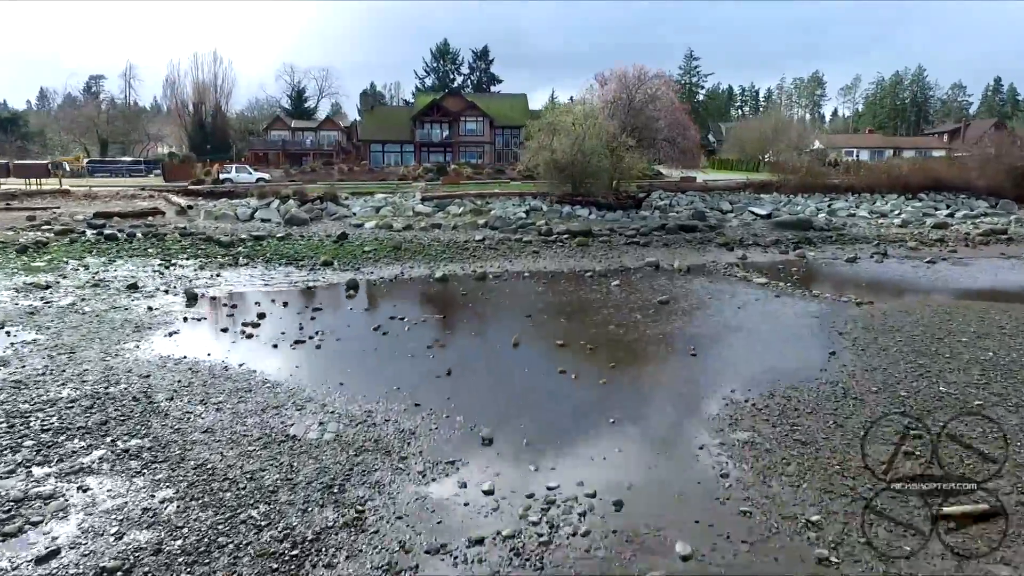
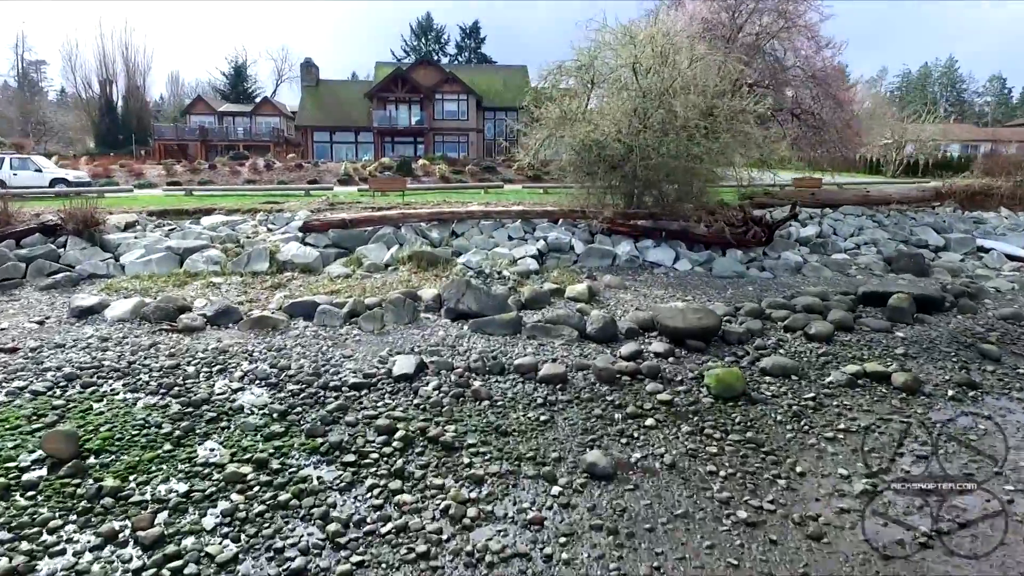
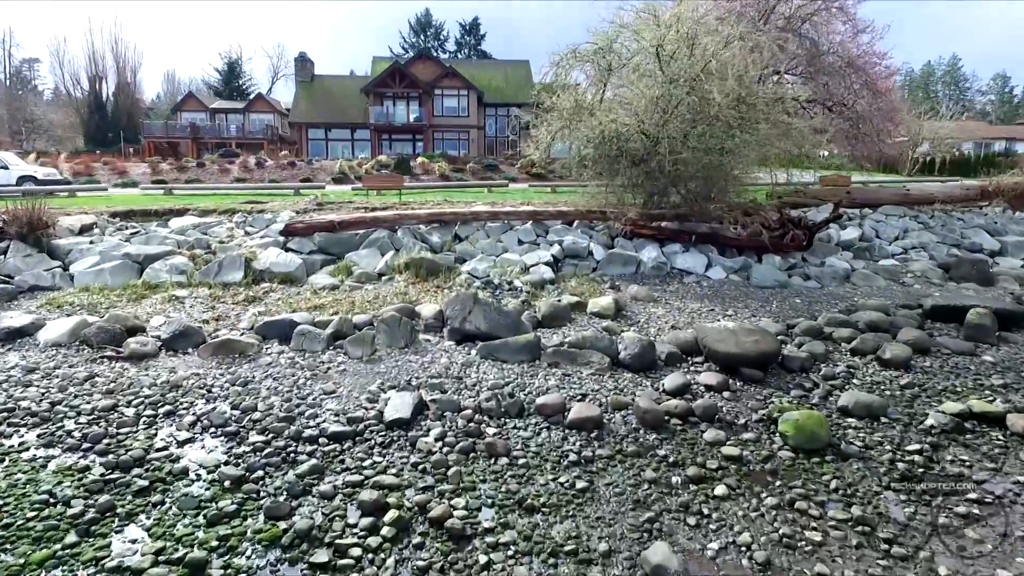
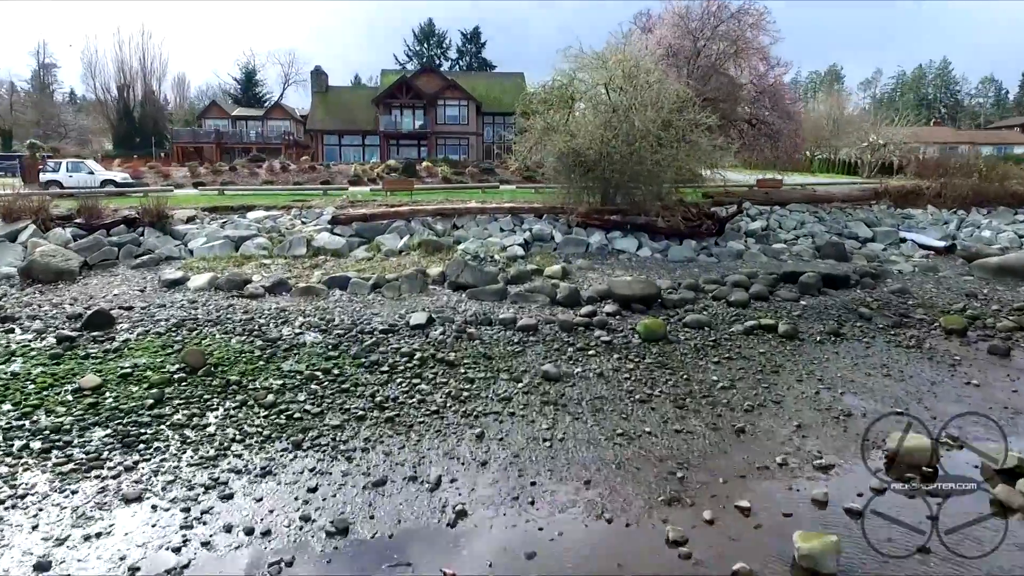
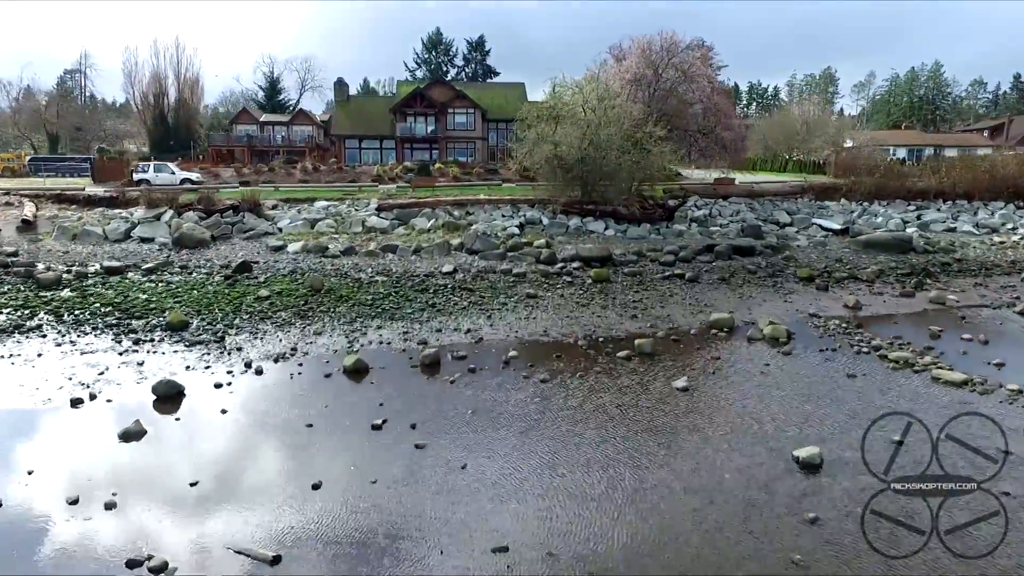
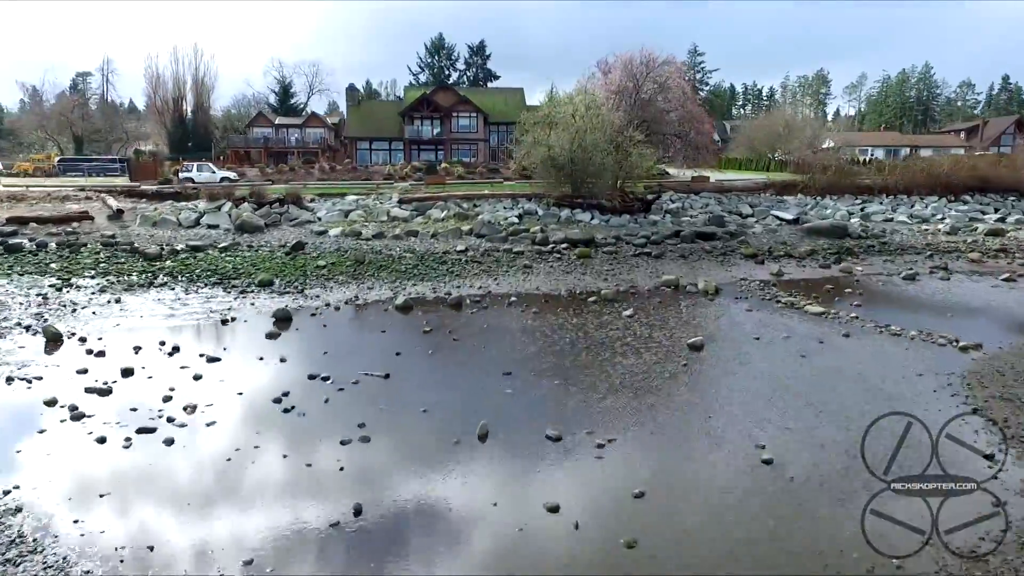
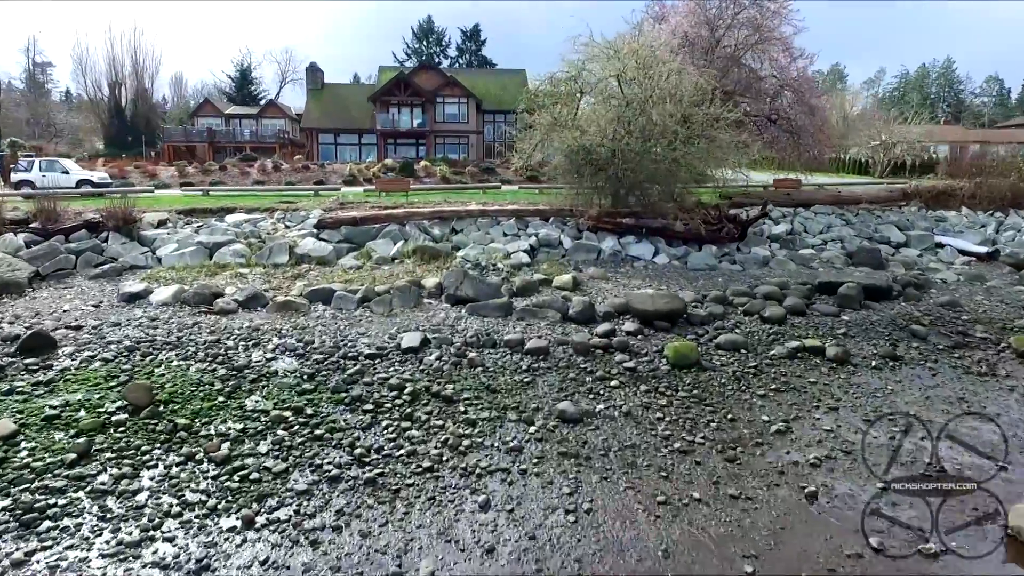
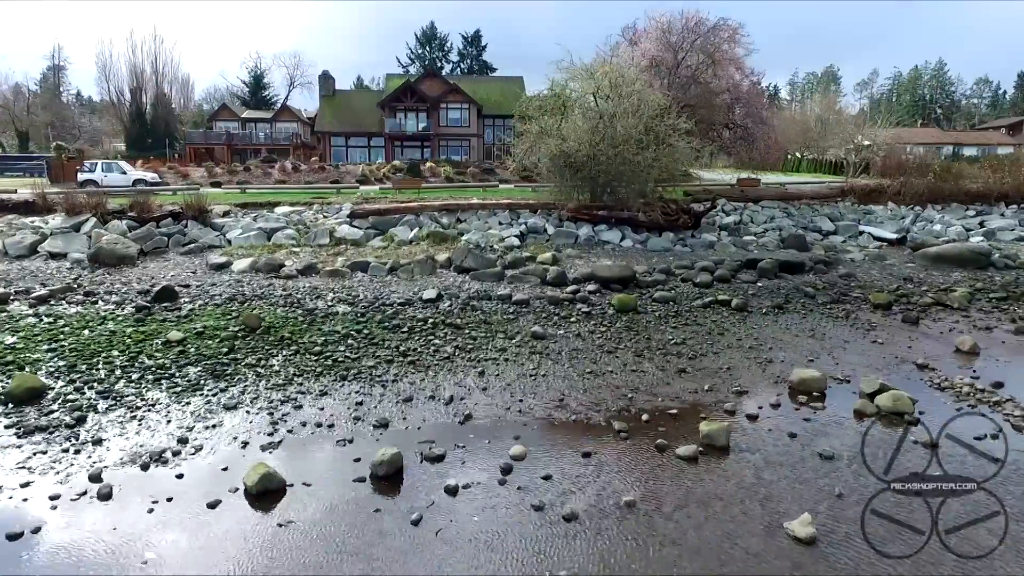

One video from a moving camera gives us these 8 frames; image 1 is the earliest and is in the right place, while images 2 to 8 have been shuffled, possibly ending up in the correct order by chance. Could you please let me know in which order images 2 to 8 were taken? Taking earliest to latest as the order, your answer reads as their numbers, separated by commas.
6, 5, 8, 4, 7, 2, 3
